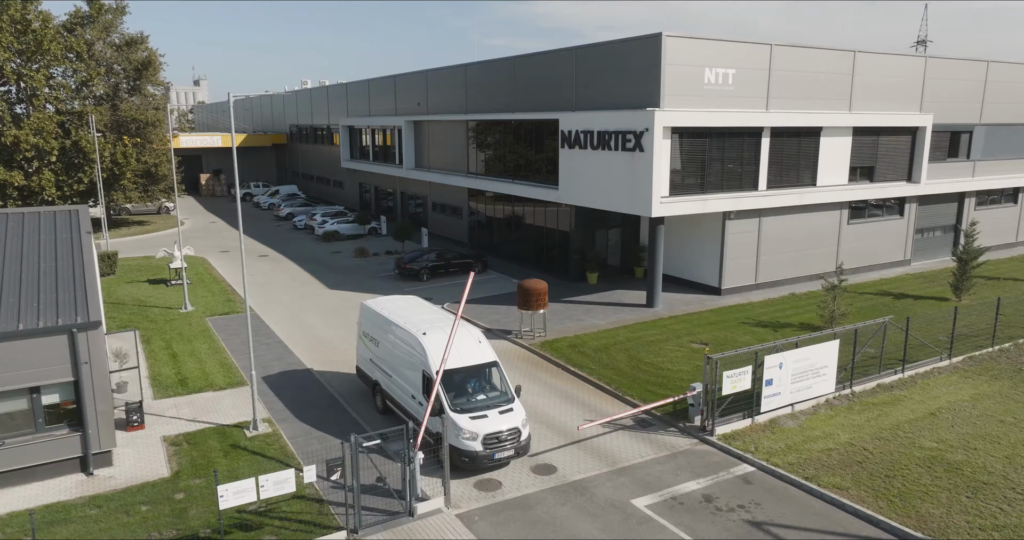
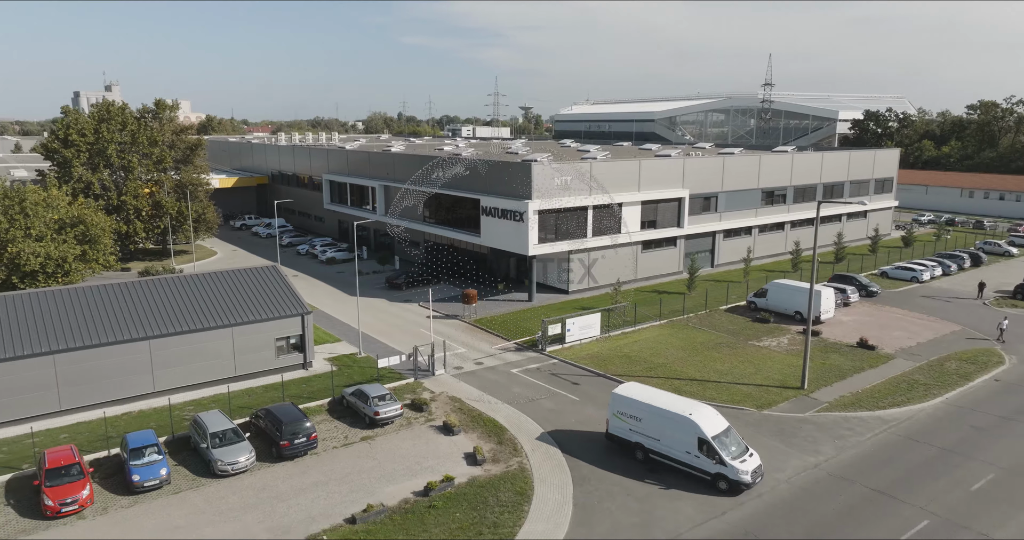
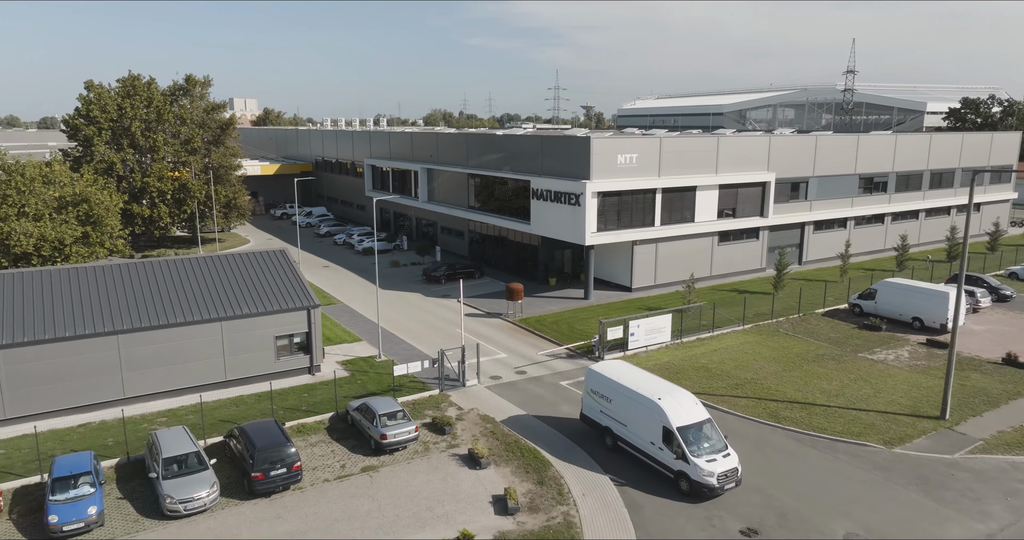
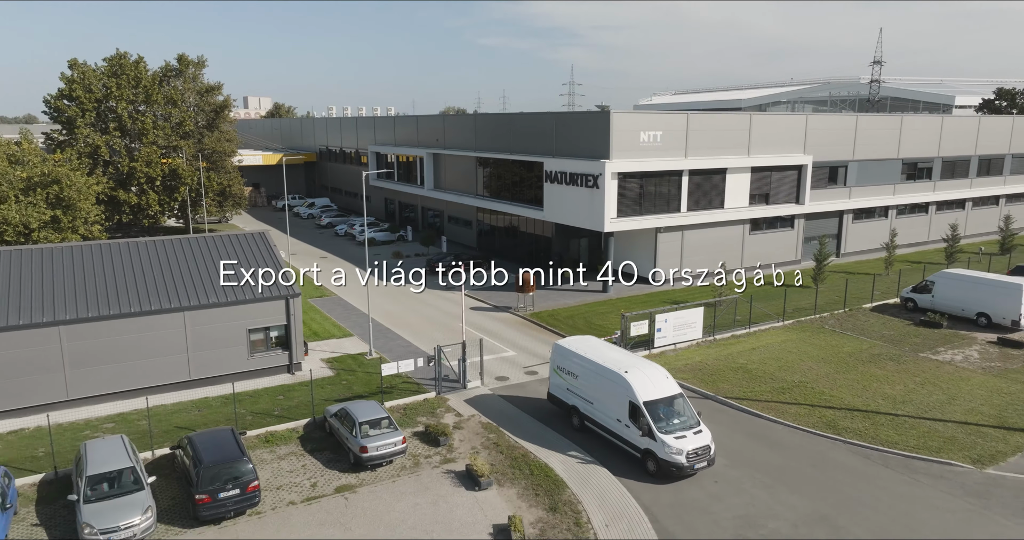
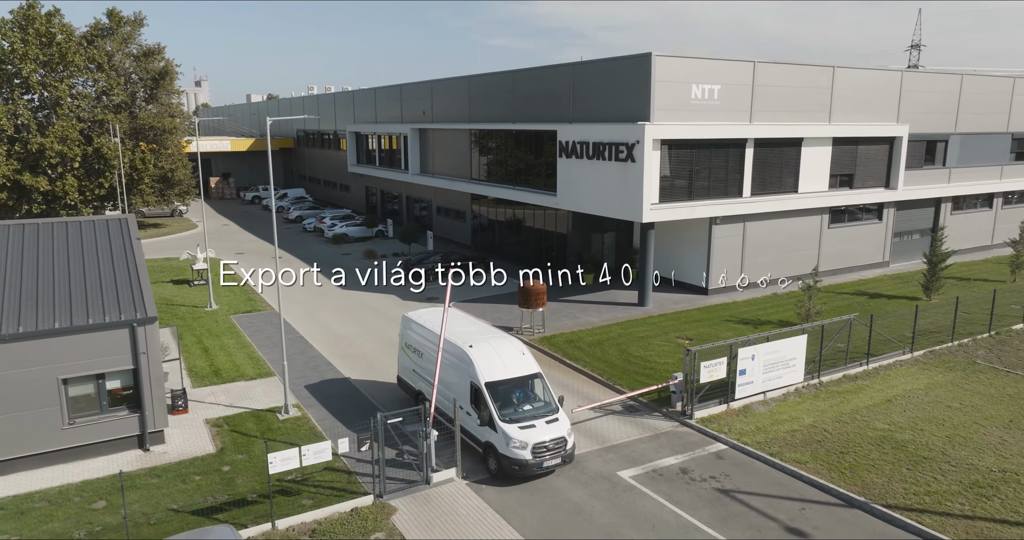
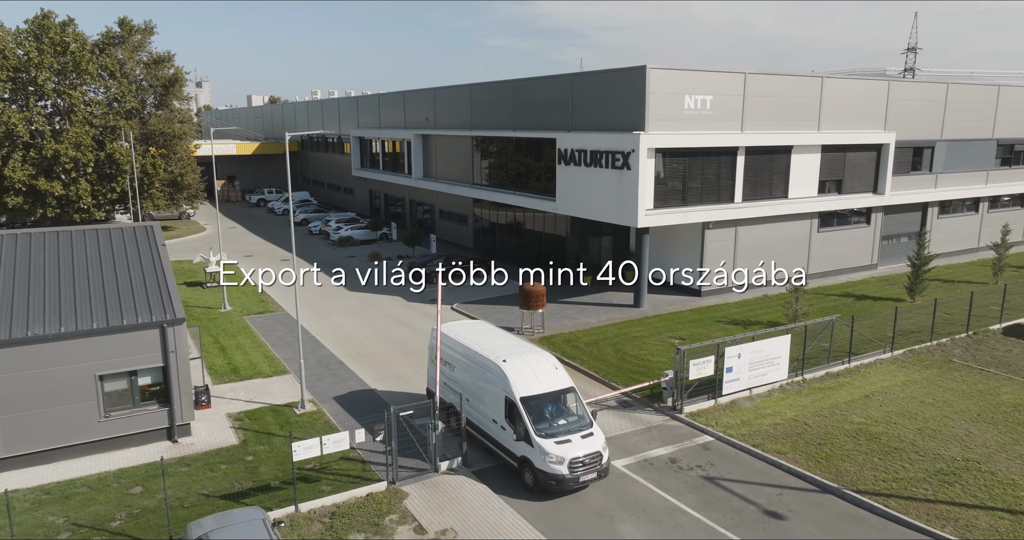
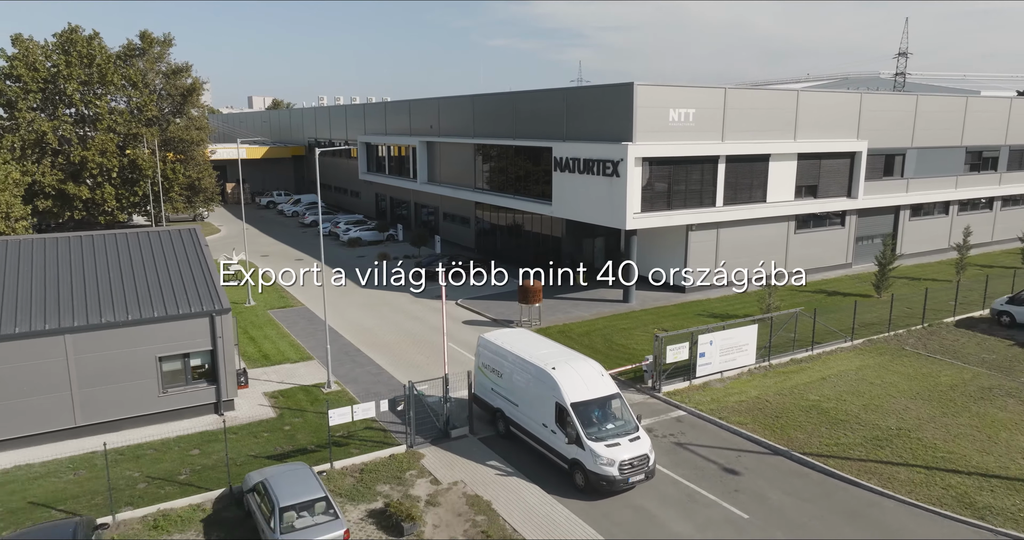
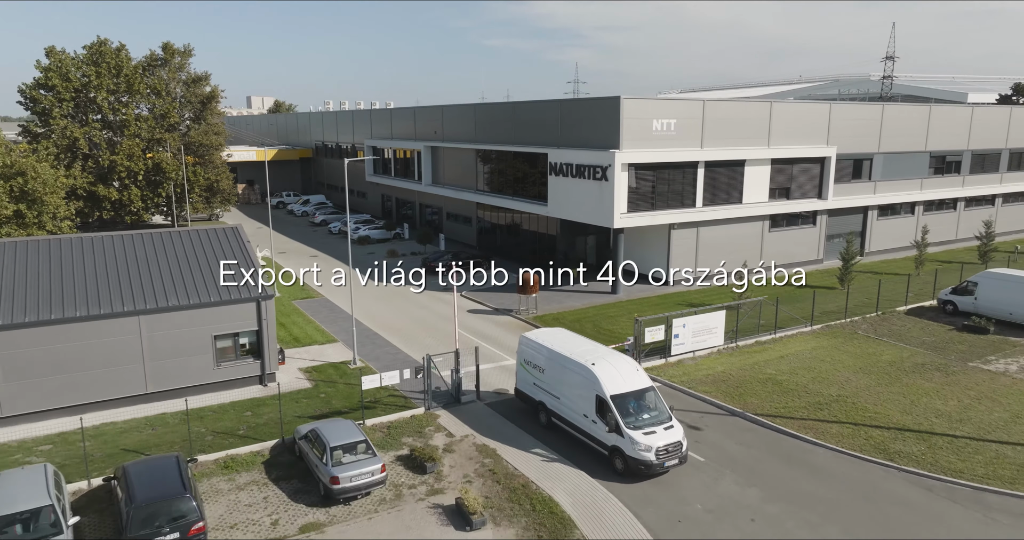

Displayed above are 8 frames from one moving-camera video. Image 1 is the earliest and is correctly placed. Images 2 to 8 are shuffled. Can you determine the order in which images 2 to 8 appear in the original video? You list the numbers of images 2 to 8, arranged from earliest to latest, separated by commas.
5, 6, 7, 8, 4, 3, 2
